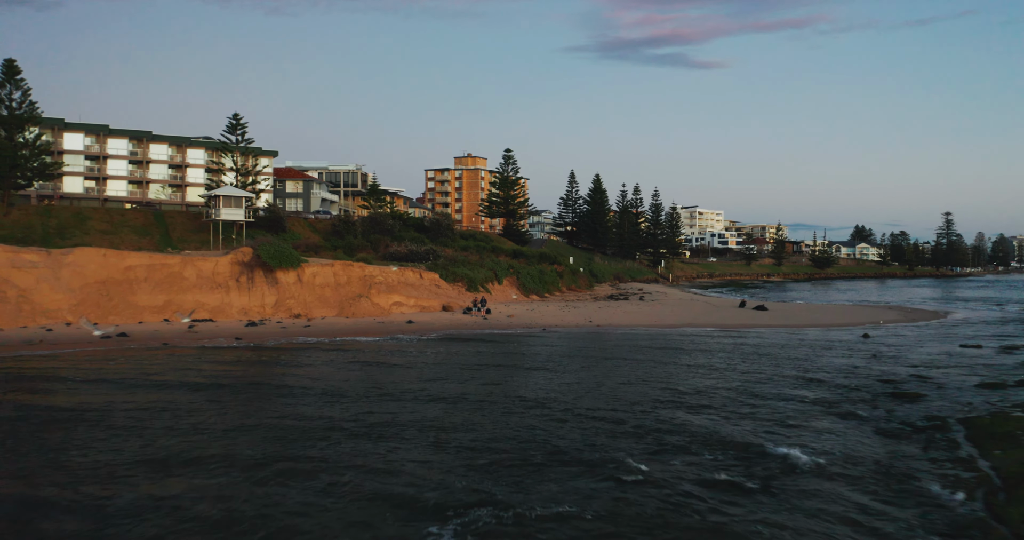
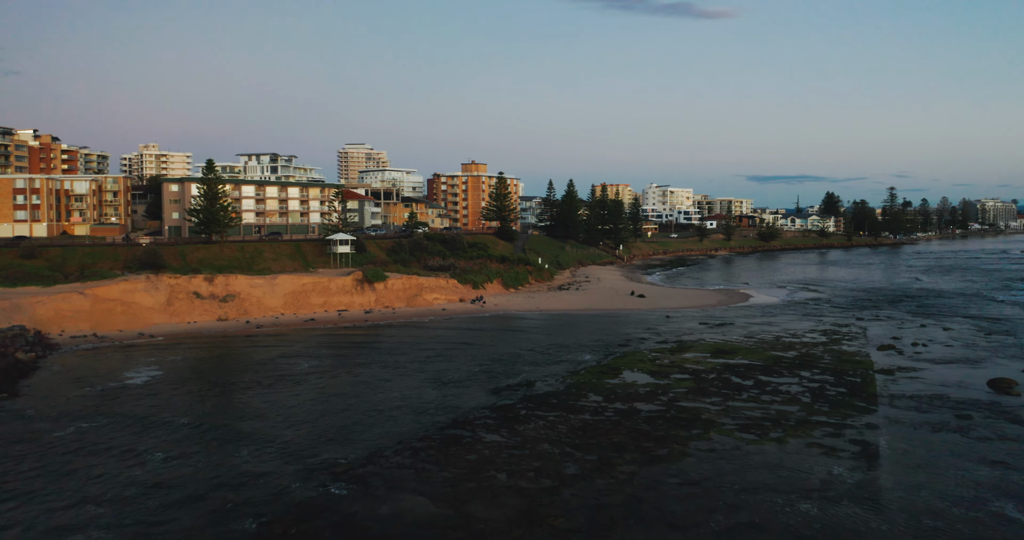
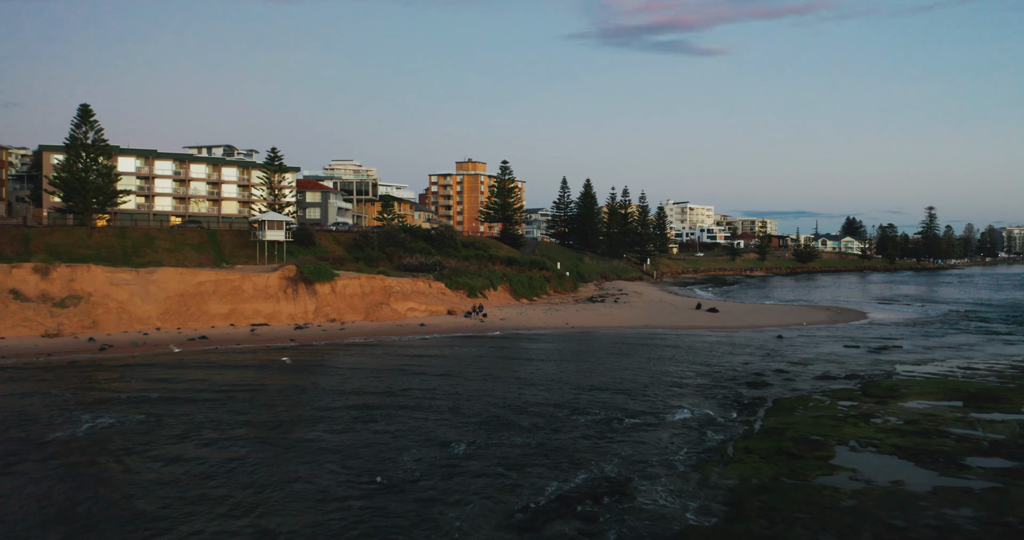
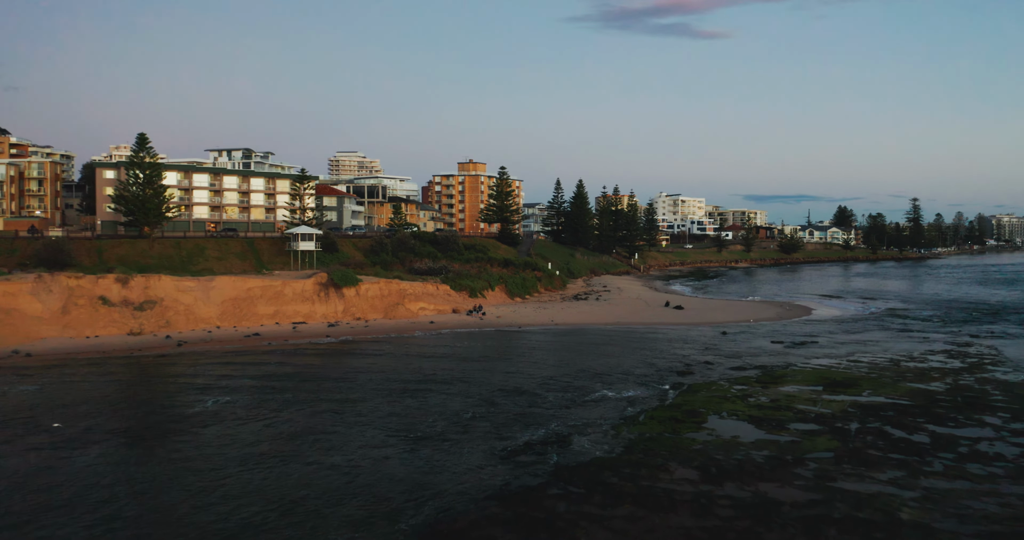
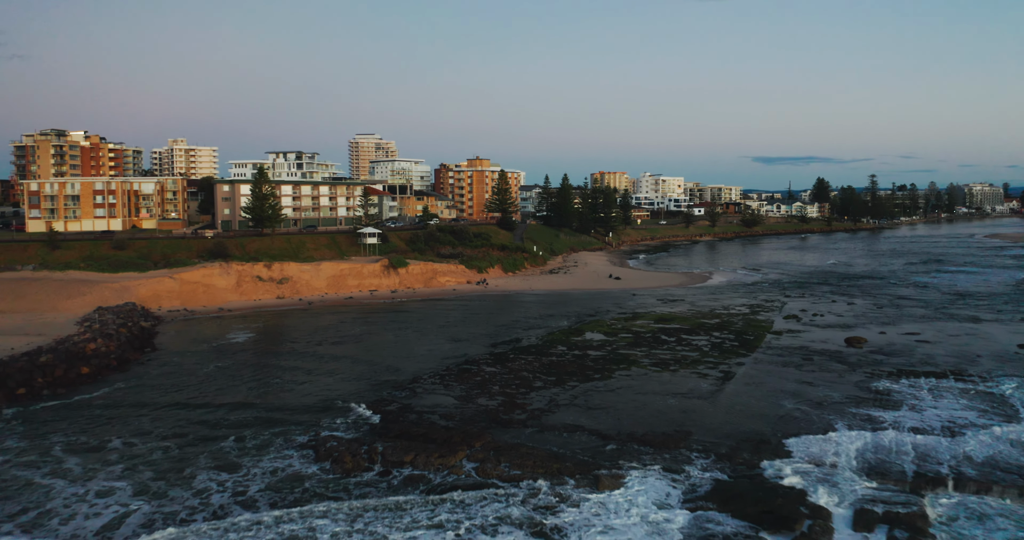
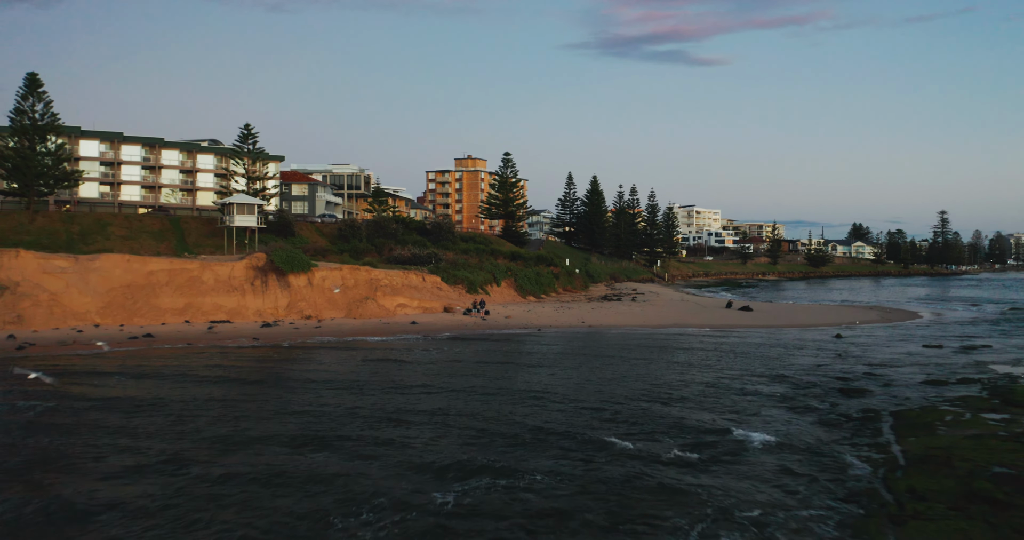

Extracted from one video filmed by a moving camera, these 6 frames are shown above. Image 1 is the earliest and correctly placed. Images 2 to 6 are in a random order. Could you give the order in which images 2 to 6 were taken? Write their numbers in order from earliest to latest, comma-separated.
6, 3, 4, 2, 5
